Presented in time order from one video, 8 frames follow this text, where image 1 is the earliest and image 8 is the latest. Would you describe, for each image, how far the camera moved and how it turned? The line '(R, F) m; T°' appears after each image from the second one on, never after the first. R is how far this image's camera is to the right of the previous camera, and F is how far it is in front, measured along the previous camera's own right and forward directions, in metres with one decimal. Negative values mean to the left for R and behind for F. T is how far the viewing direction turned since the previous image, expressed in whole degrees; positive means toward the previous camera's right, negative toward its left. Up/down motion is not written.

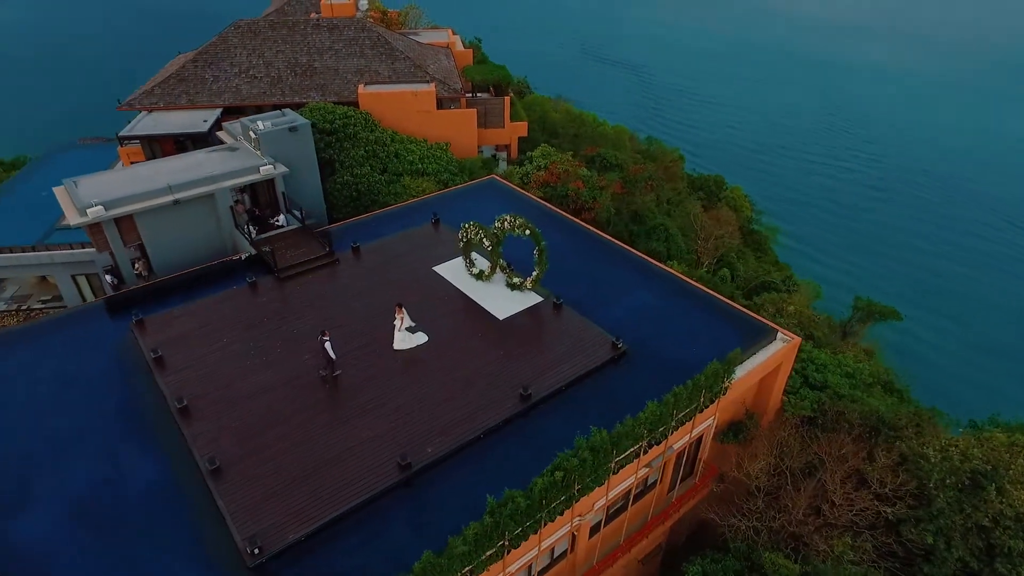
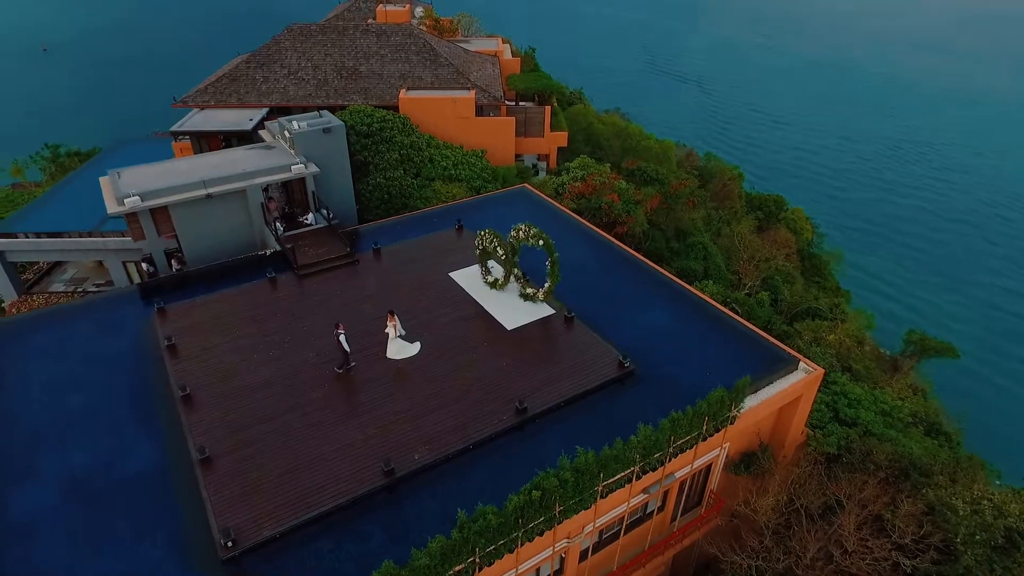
(+0.9, +0.3) m; -5°
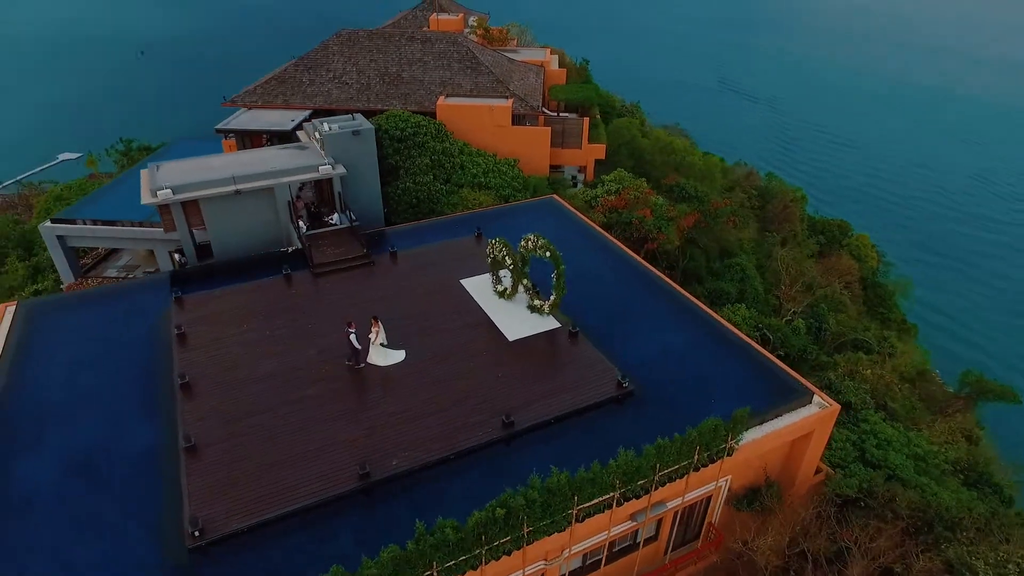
(+1.1, +0.3) m; -5°
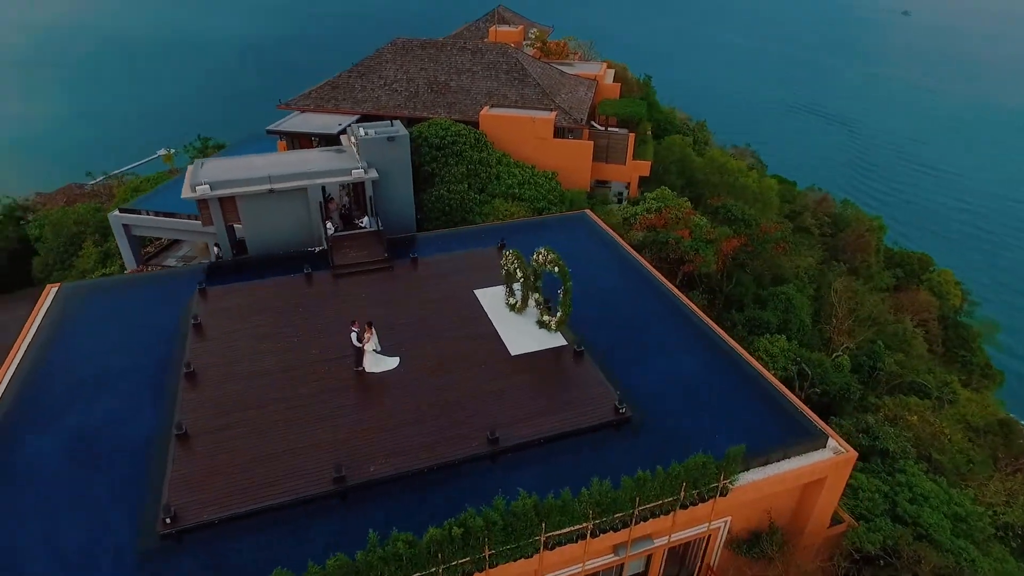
(+1.2, +0.3) m; -6°
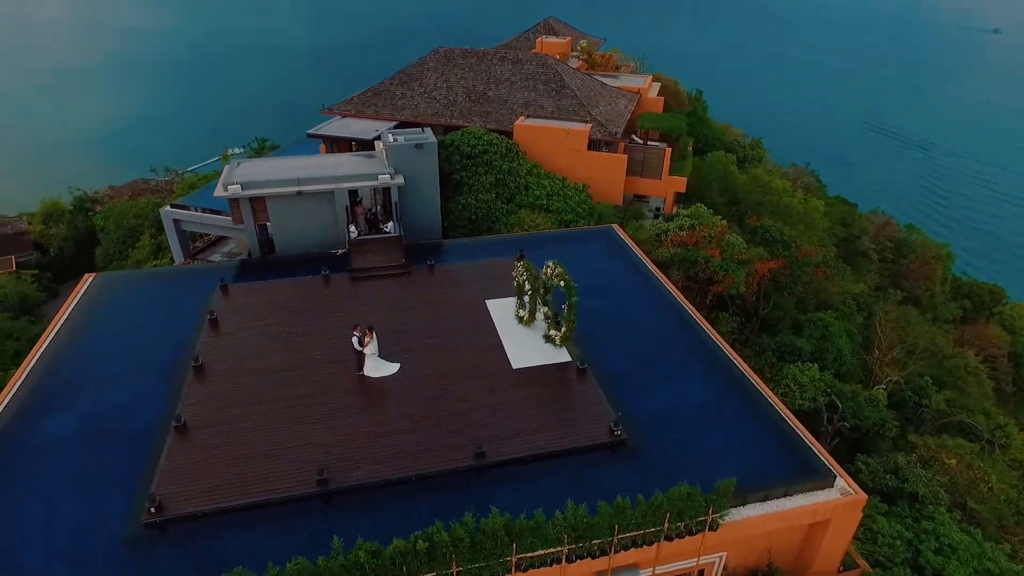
(+0.9, +0.2) m; -5°
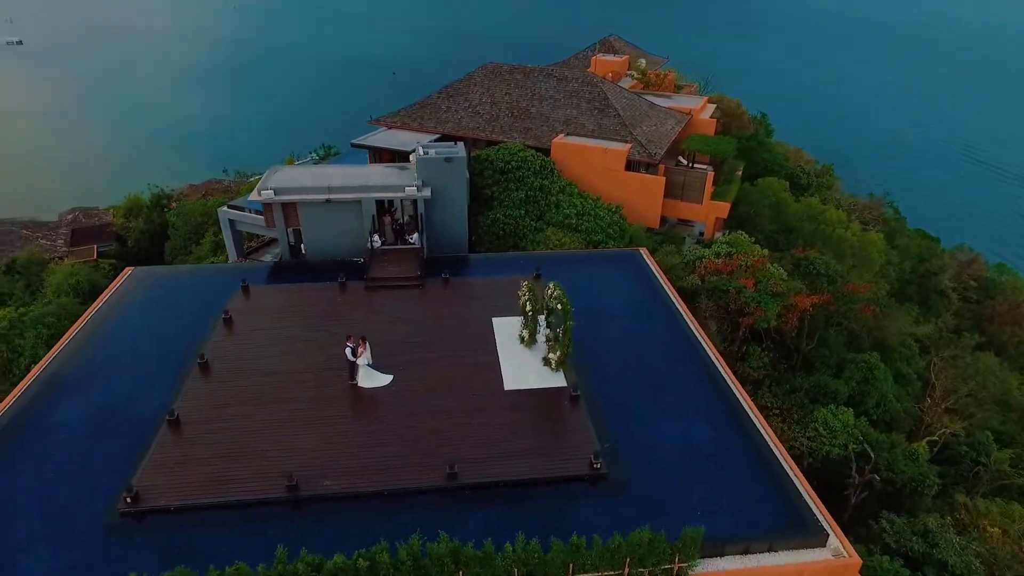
(+1.3, +0.3) m; -6°
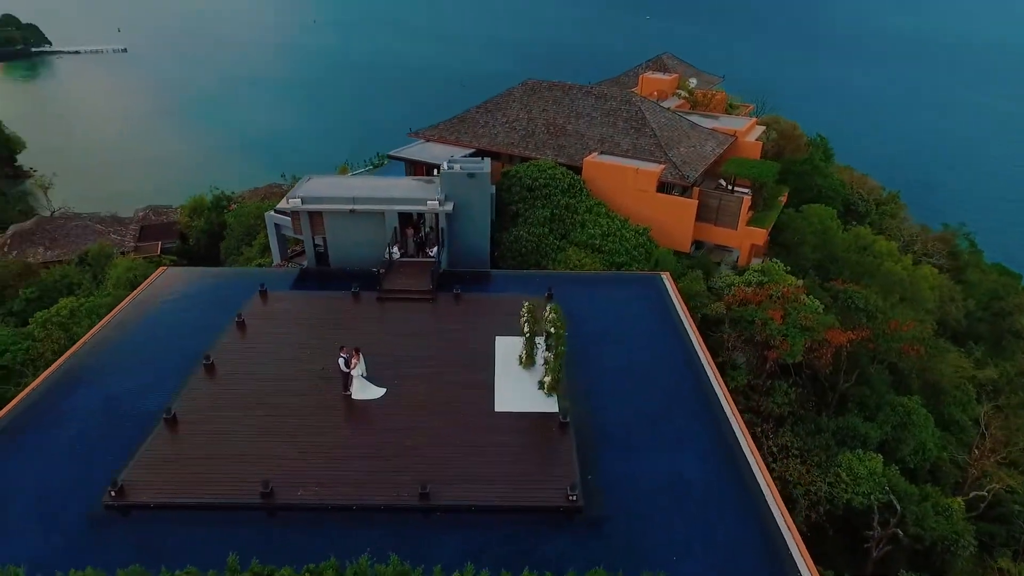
(+1.2, +0.2) m; -5°
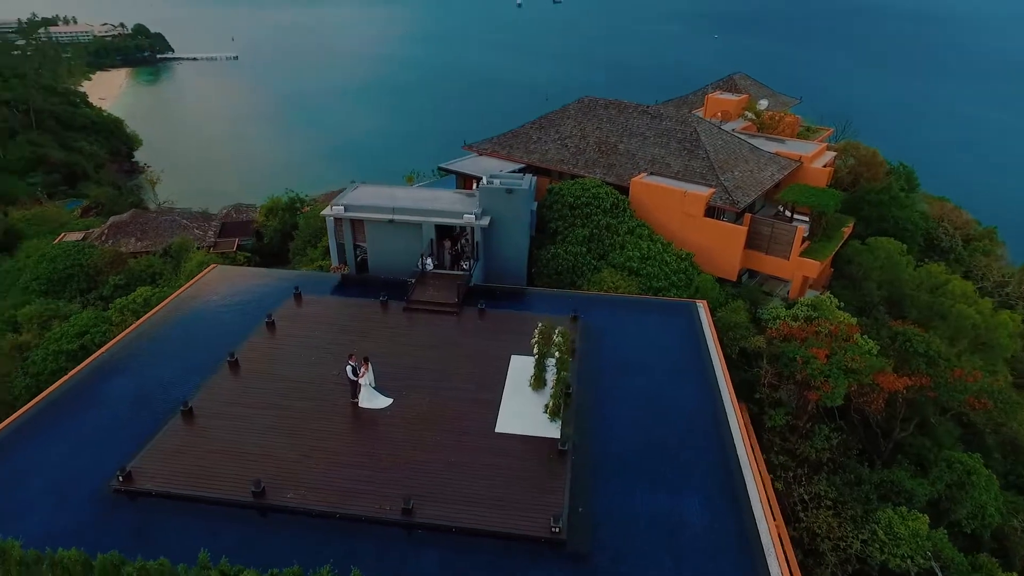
(+1.2, +0.2) m; -7°
